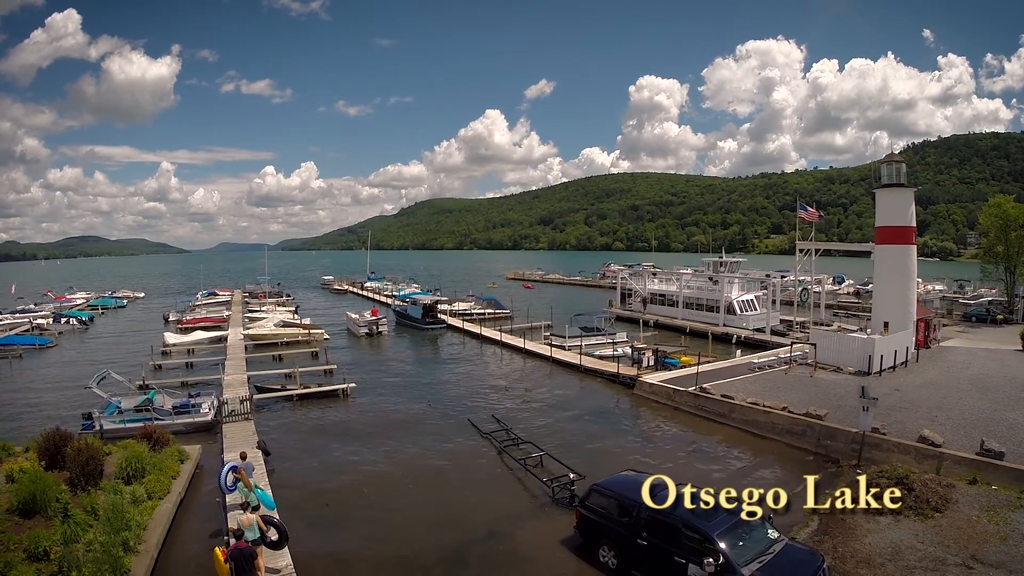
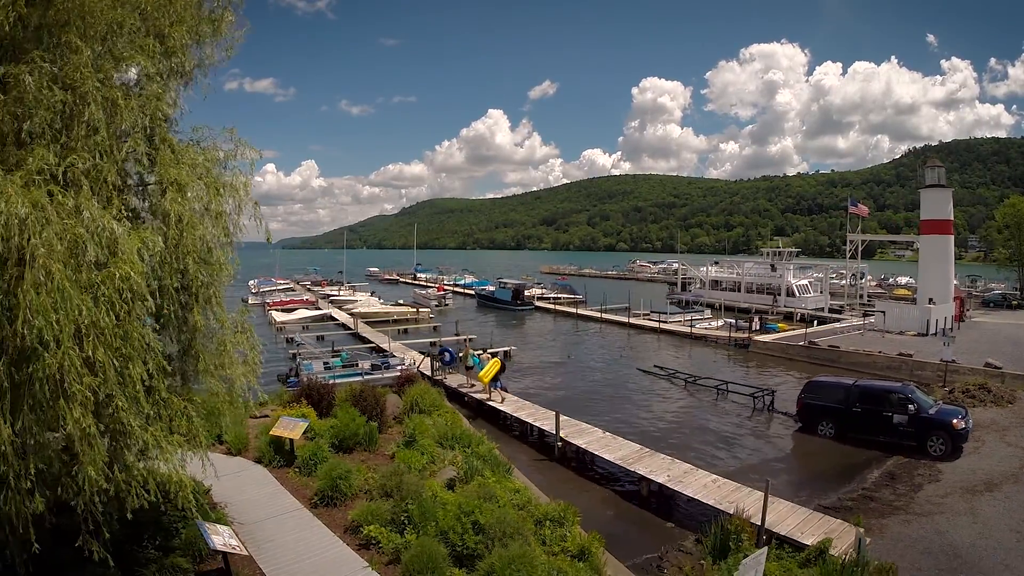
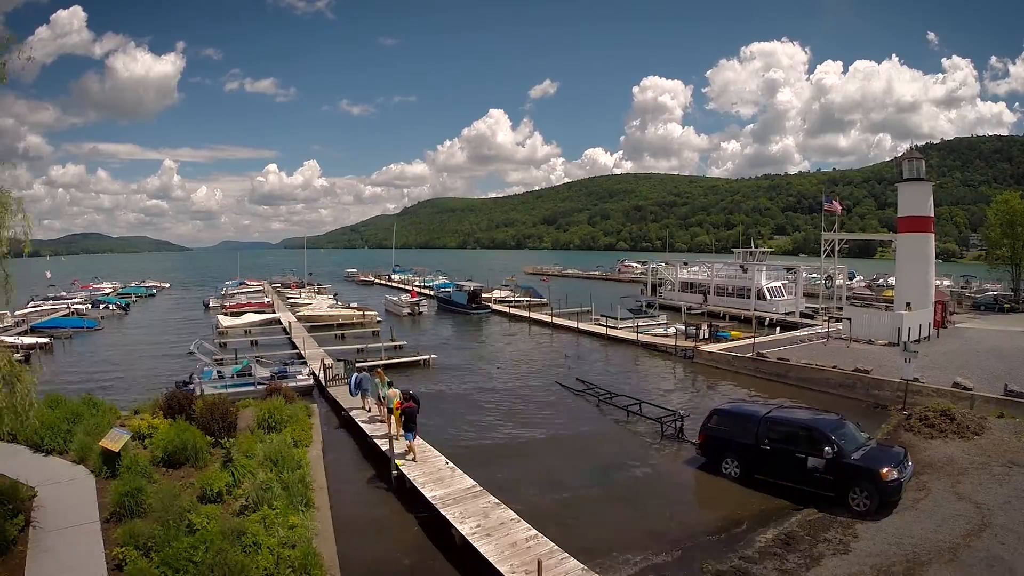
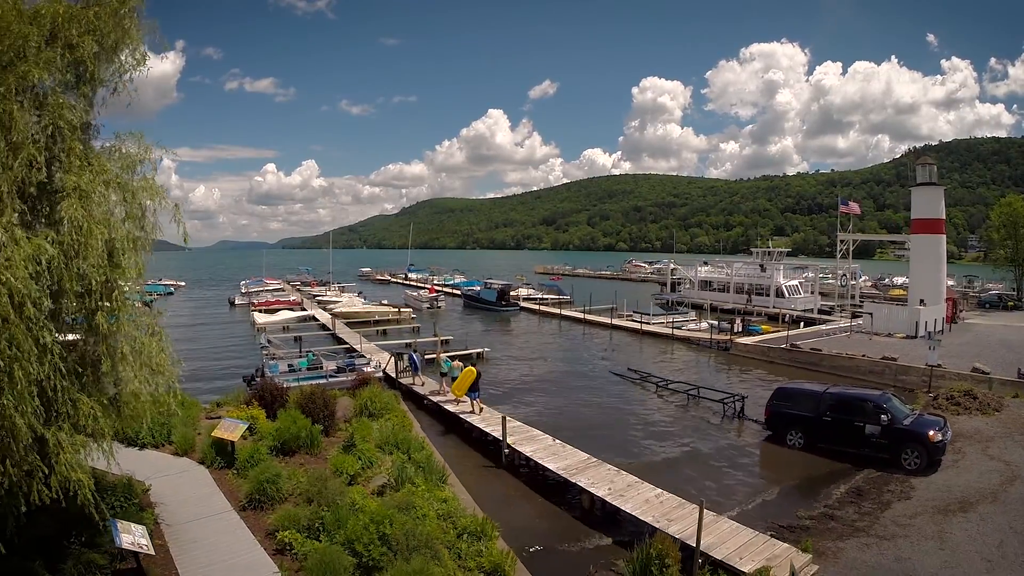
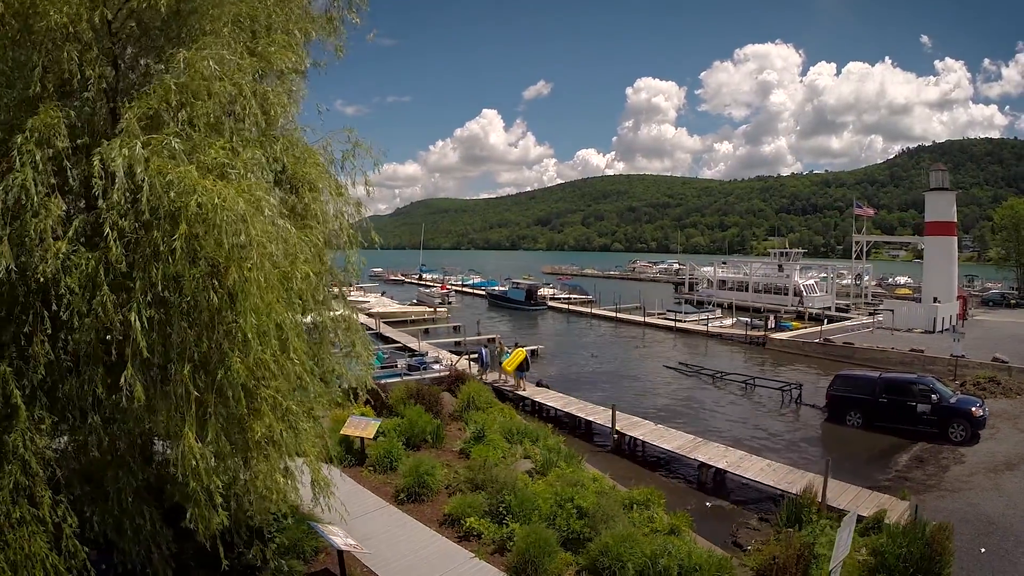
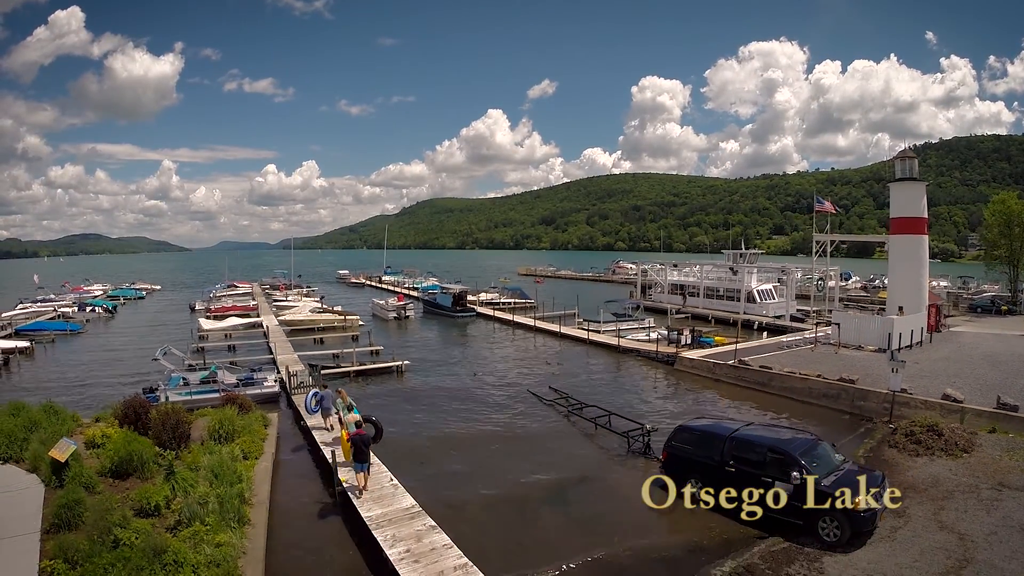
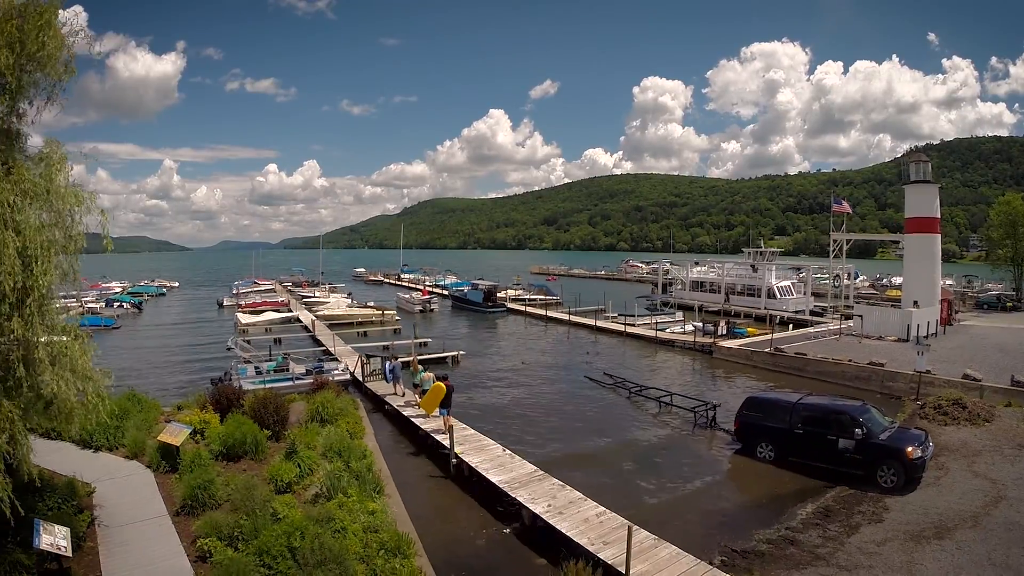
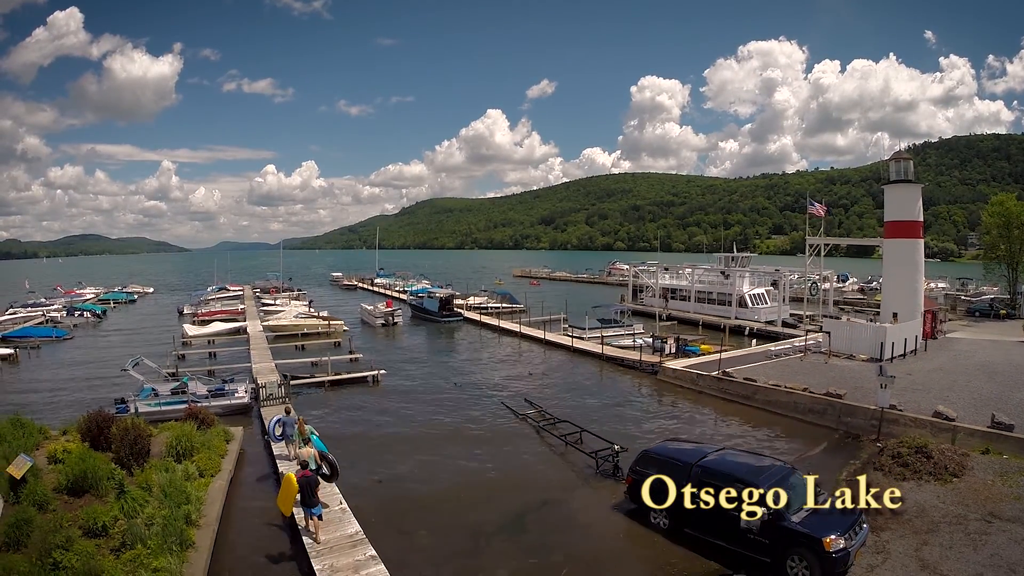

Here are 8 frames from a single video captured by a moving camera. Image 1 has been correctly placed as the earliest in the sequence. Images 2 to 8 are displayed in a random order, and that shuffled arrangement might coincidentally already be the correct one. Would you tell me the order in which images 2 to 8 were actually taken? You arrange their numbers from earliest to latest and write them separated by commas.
8, 6, 3, 7, 4, 2, 5
